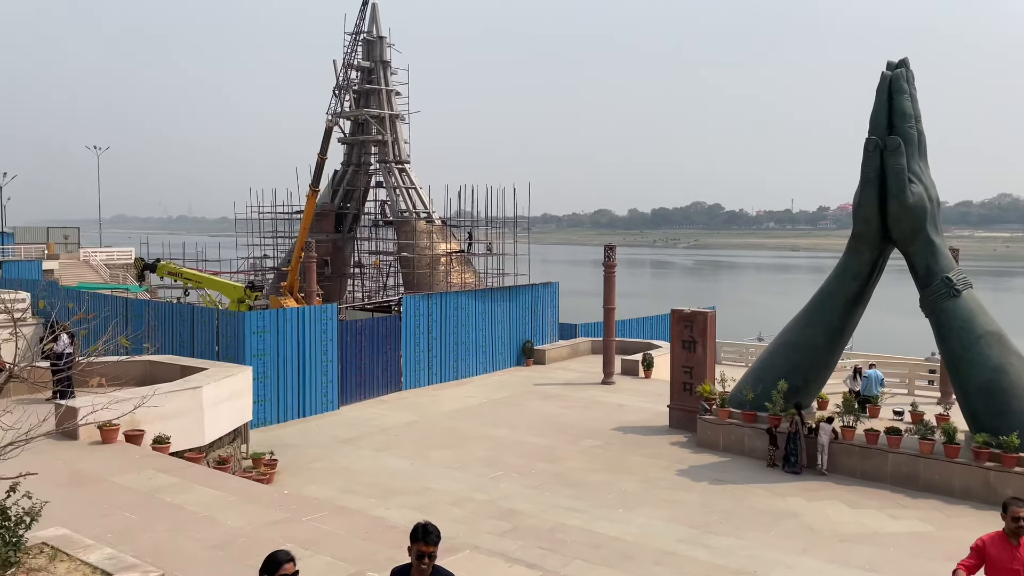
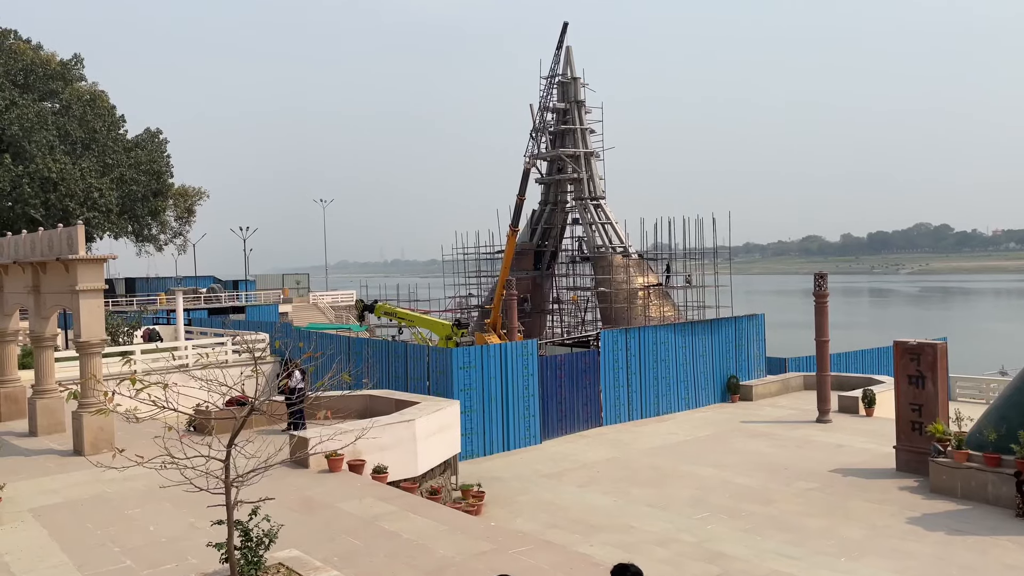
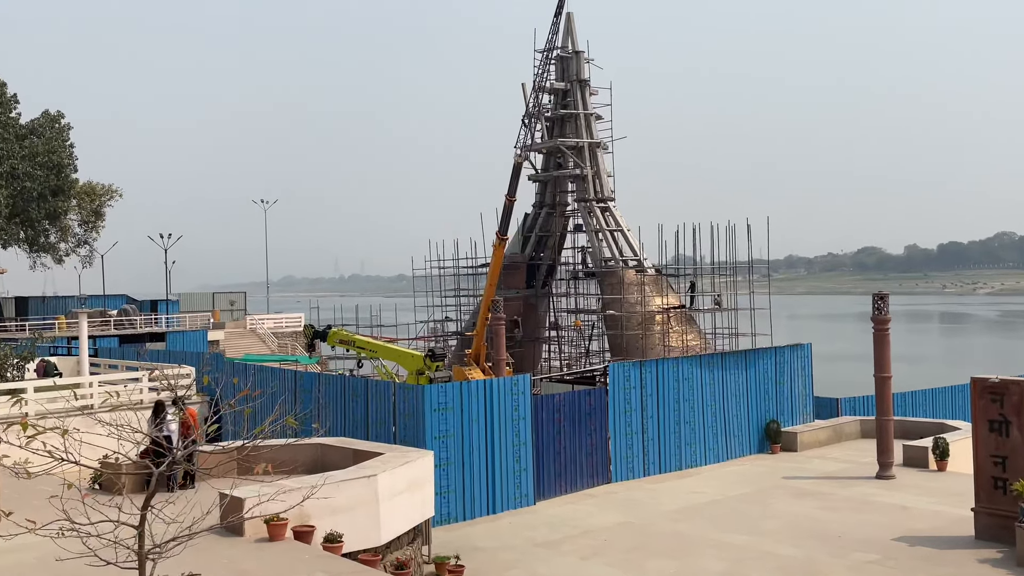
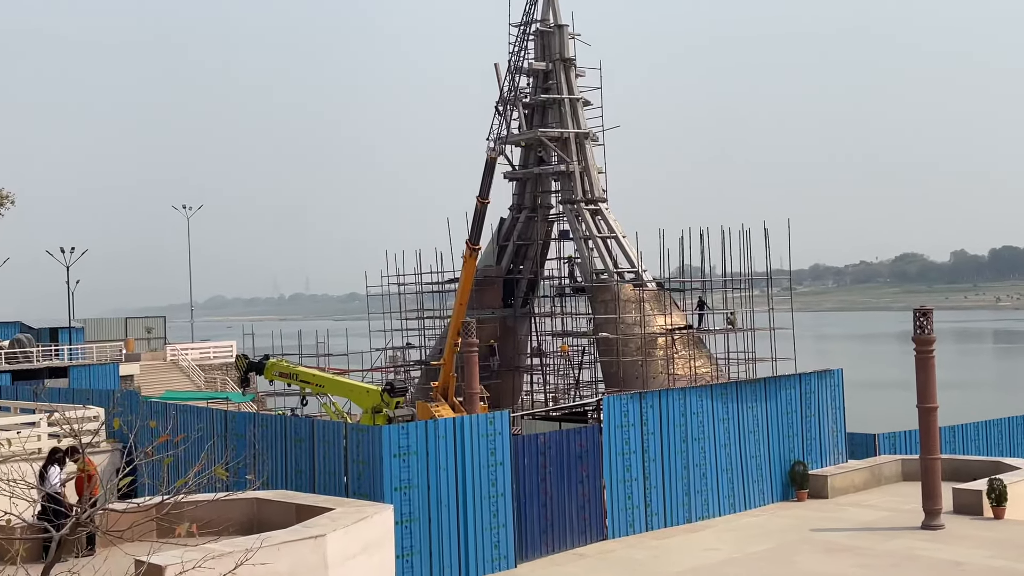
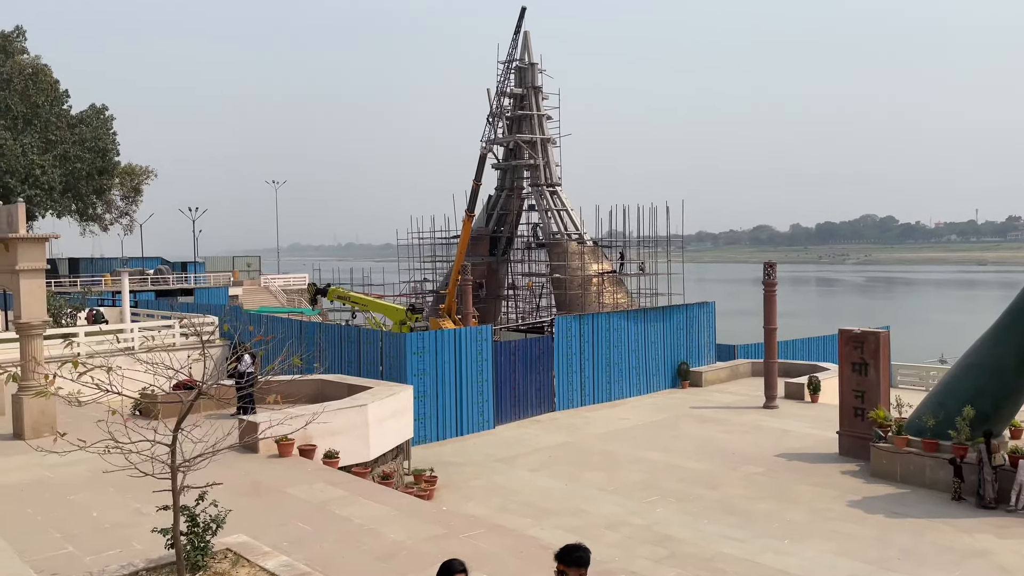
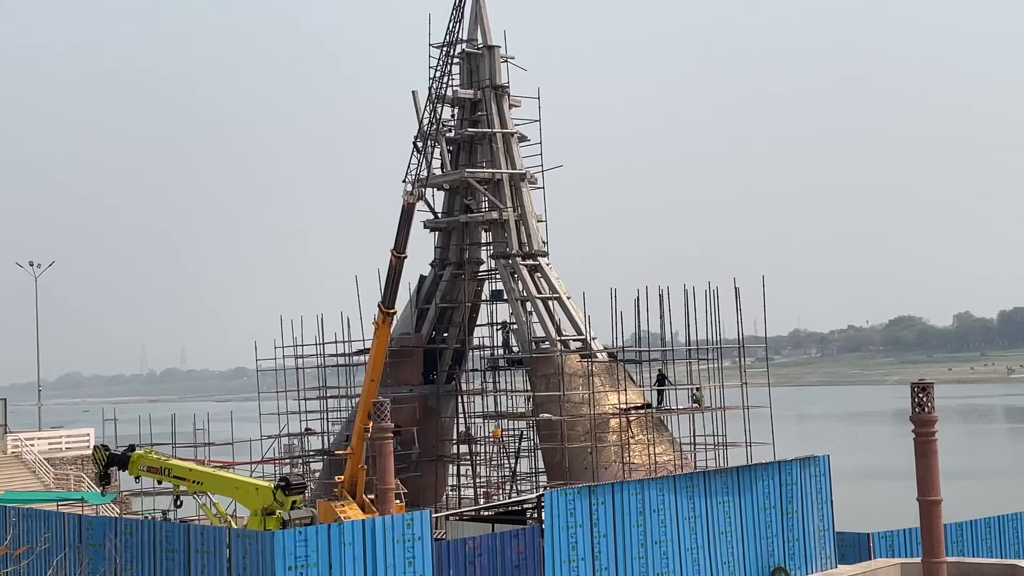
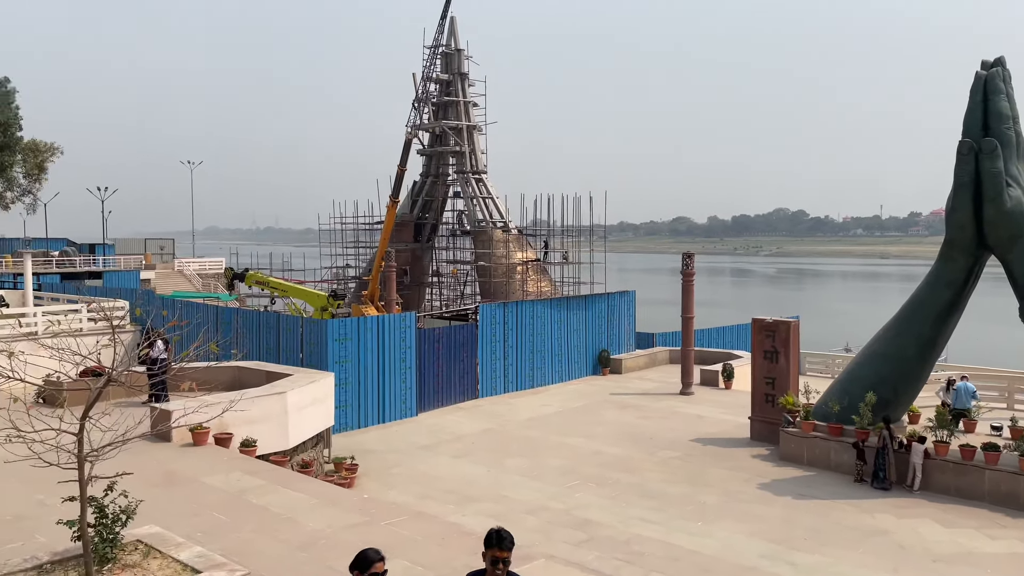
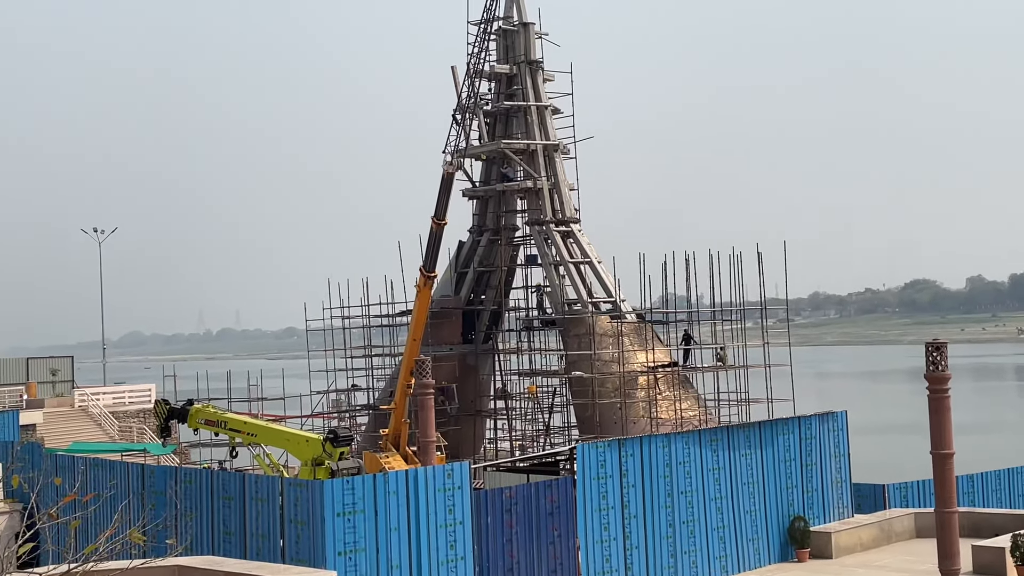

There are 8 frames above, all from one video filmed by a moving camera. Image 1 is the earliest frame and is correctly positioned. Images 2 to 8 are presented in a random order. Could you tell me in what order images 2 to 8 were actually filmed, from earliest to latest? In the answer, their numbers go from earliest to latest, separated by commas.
7, 5, 2, 3, 4, 8, 6
